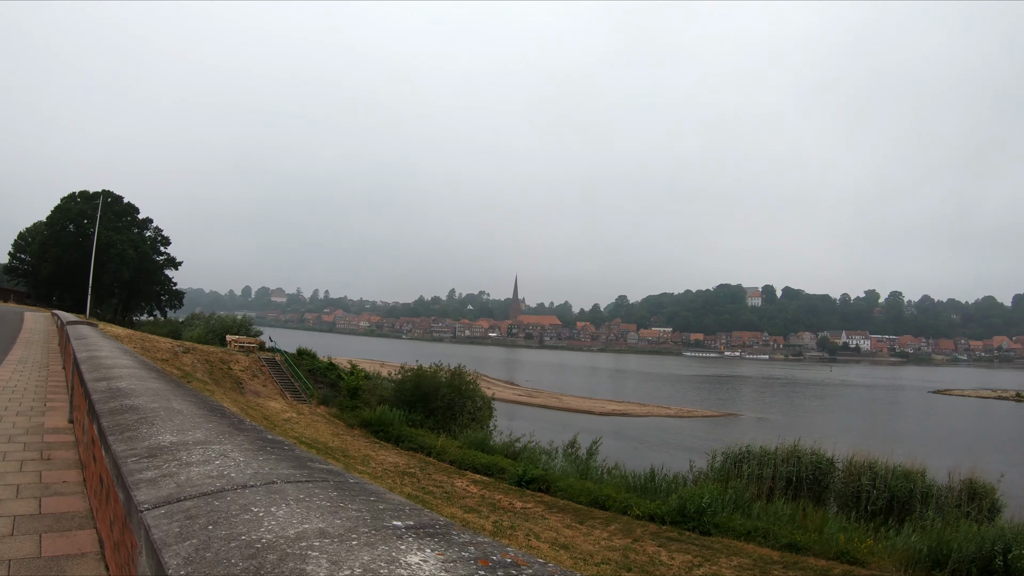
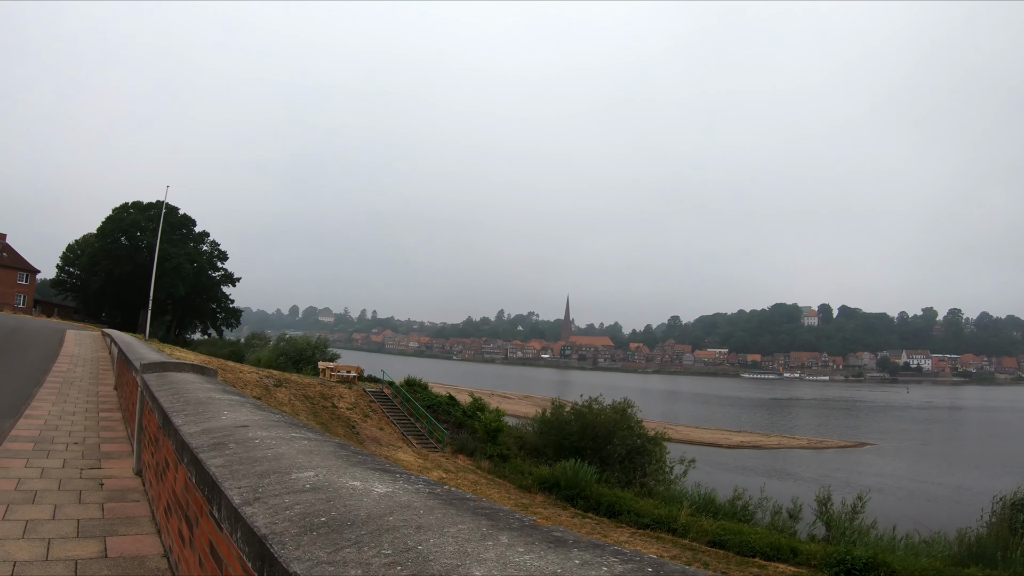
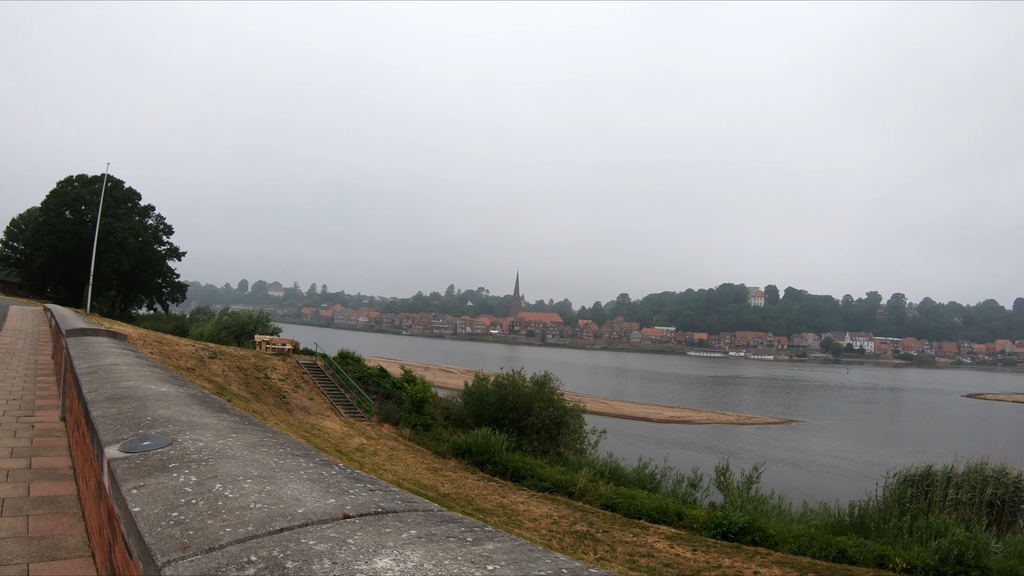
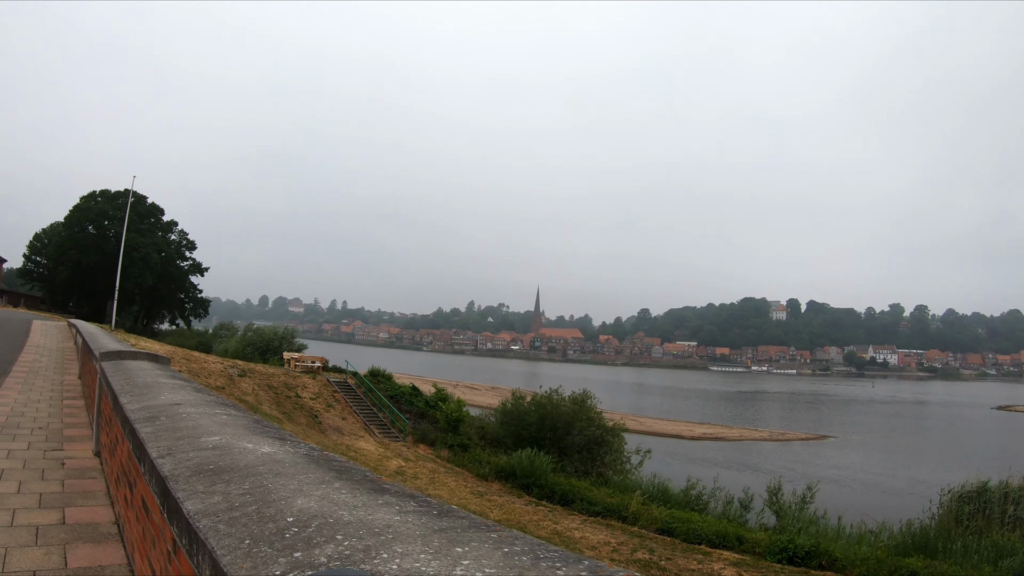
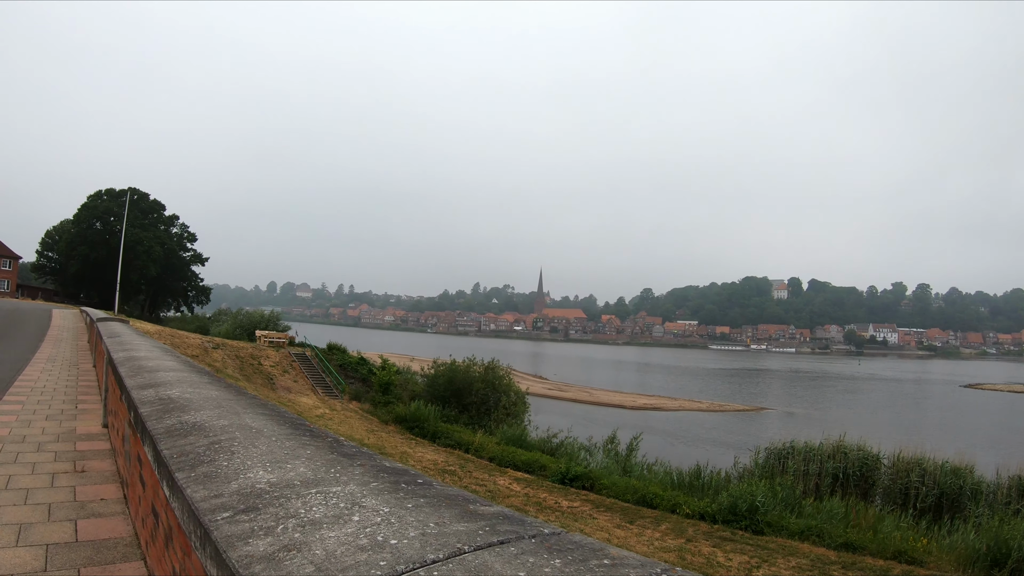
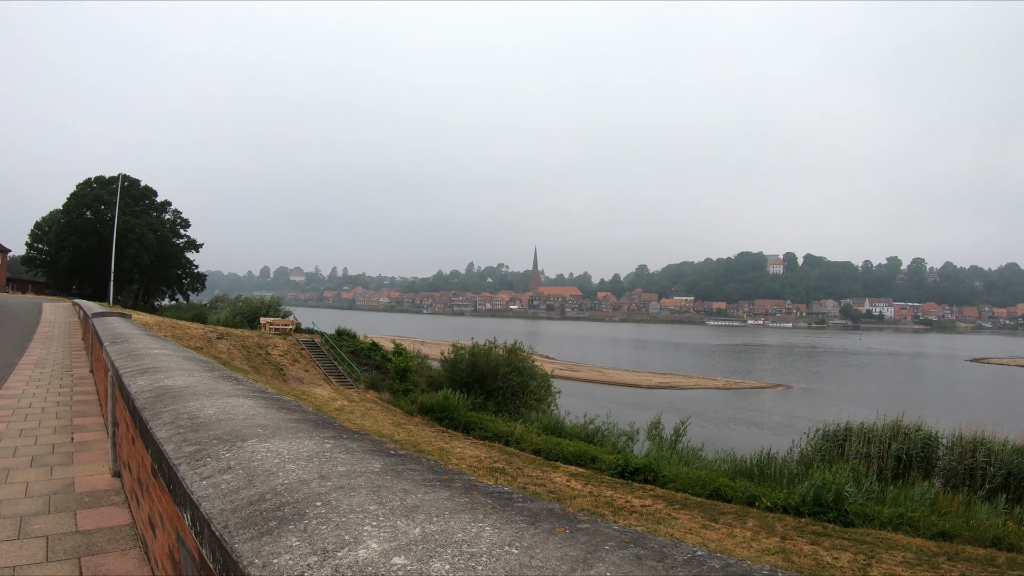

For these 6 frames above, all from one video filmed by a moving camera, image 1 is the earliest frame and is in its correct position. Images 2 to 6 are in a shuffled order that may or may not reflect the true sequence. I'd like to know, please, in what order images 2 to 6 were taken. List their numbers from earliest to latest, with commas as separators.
5, 6, 3, 4, 2
